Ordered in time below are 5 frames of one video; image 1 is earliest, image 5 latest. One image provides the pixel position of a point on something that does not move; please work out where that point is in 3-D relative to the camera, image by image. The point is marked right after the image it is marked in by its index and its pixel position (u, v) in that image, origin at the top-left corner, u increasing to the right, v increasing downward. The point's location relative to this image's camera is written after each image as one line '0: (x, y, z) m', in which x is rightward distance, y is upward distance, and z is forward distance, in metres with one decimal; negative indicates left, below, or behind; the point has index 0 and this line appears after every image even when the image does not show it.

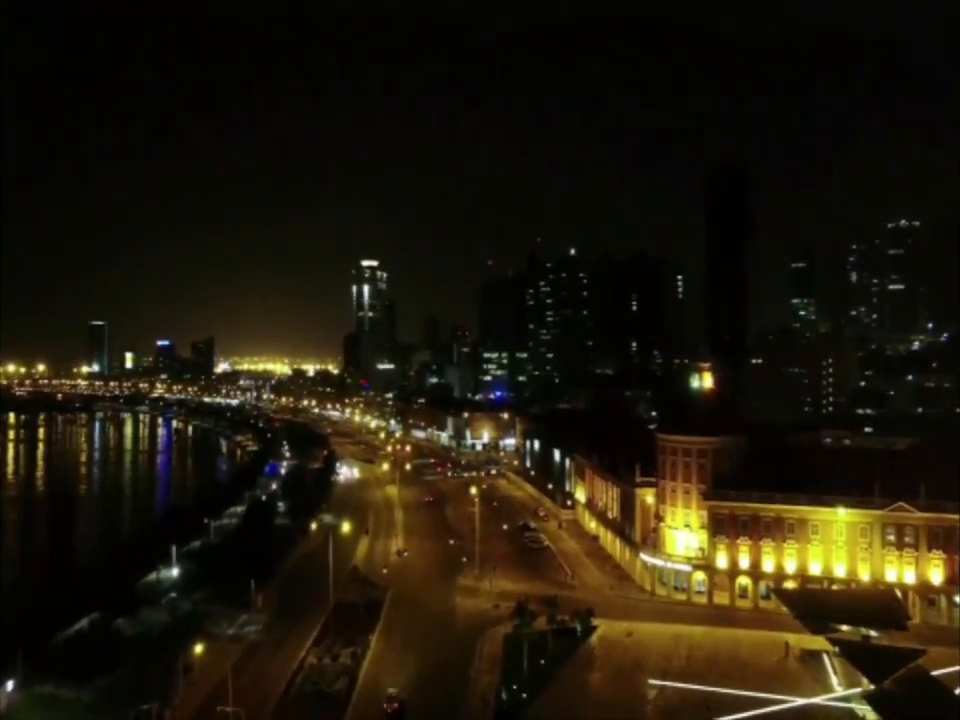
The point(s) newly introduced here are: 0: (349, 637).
0: (-2.4, -5.0, +18.7) m
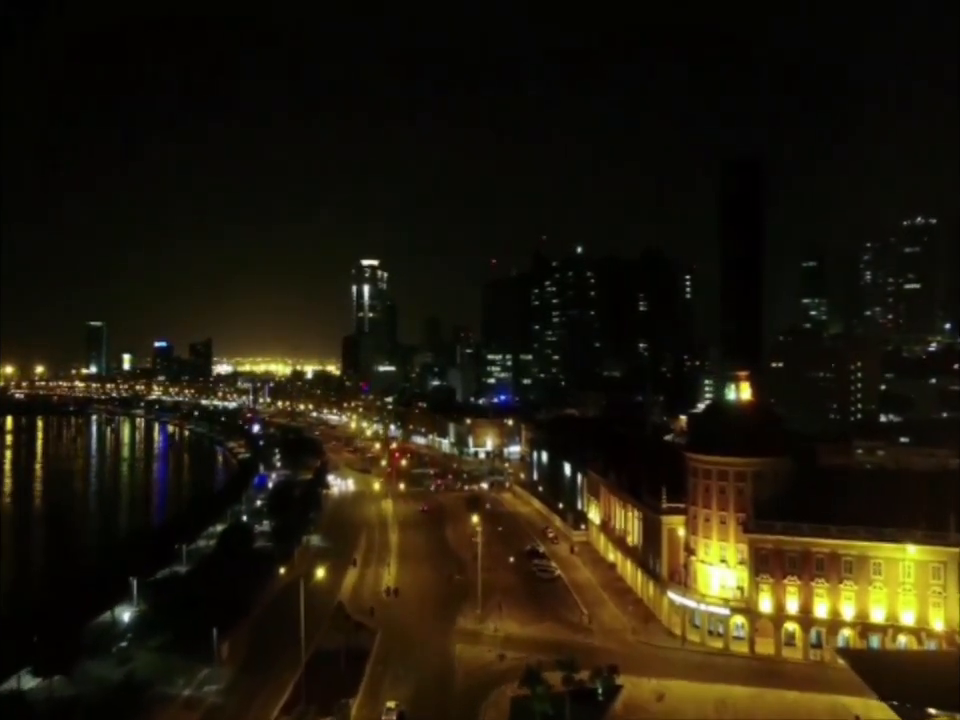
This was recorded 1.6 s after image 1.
0: (-2.3, -5.2, +15.6) m
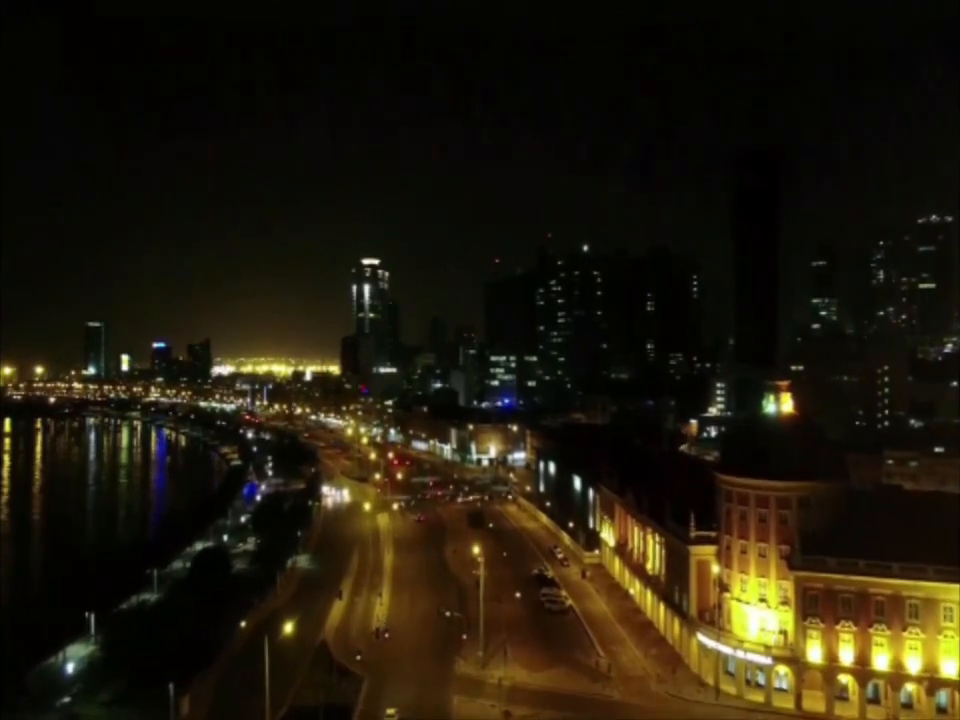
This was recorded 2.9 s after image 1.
0: (-2.3, -5.3, +13.1) m
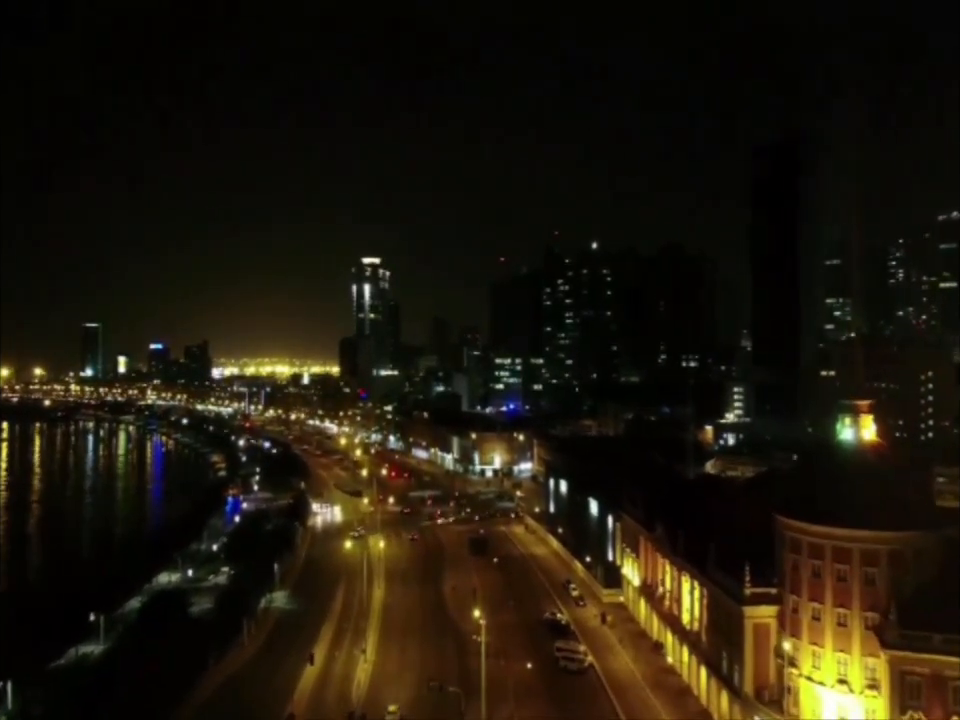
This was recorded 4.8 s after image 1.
0: (-2.3, -5.5, +9.6) m
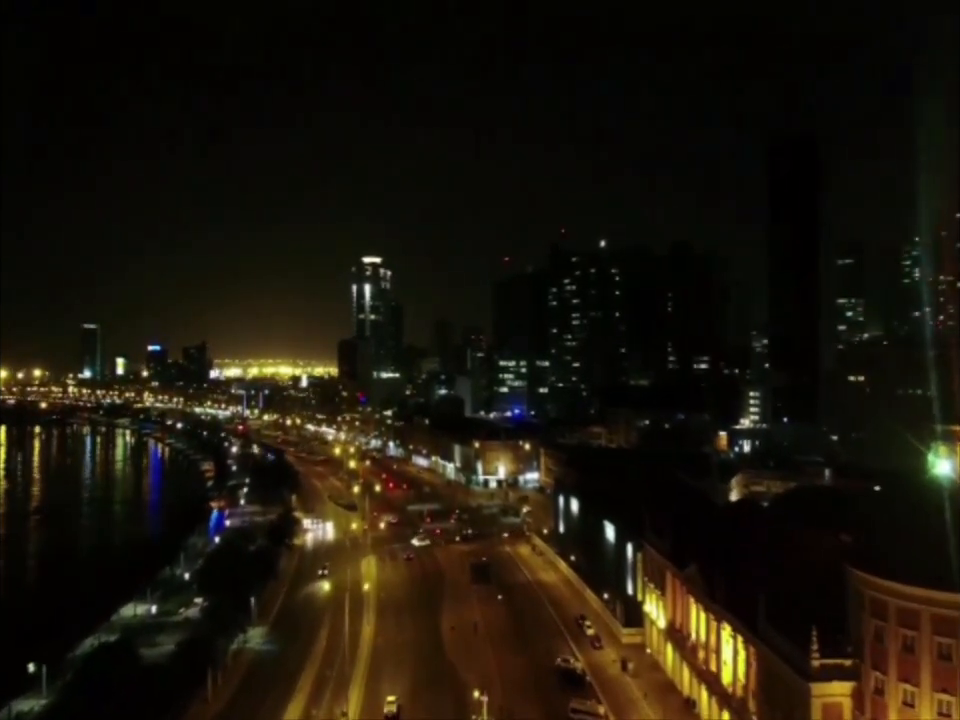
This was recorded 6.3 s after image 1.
0: (-2.3, -5.6, +6.8) m
